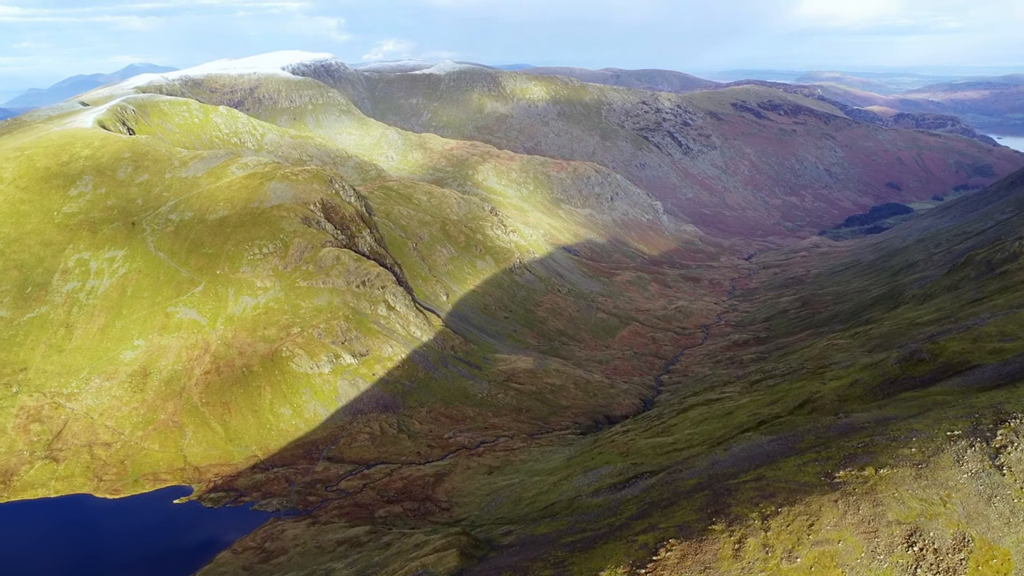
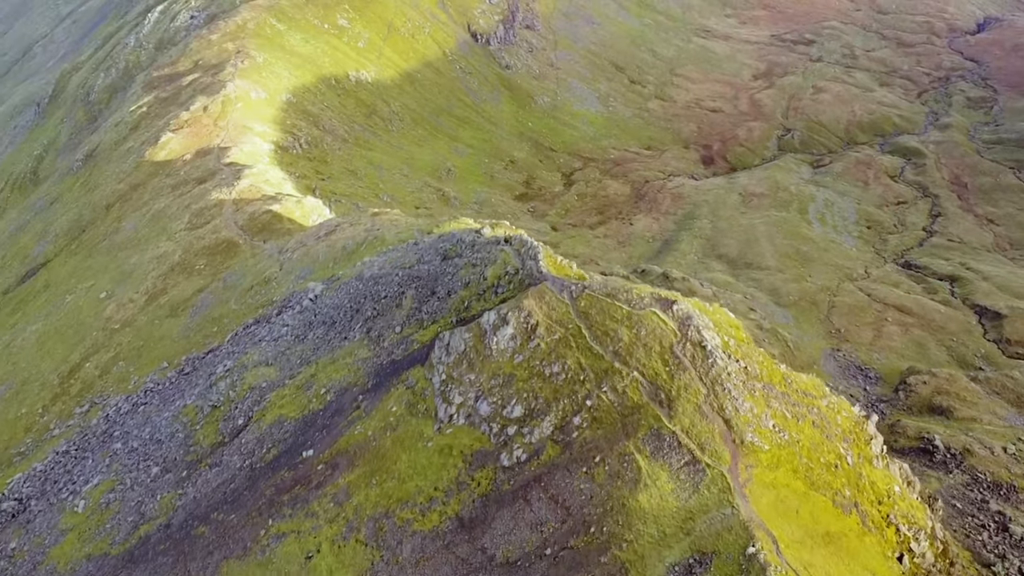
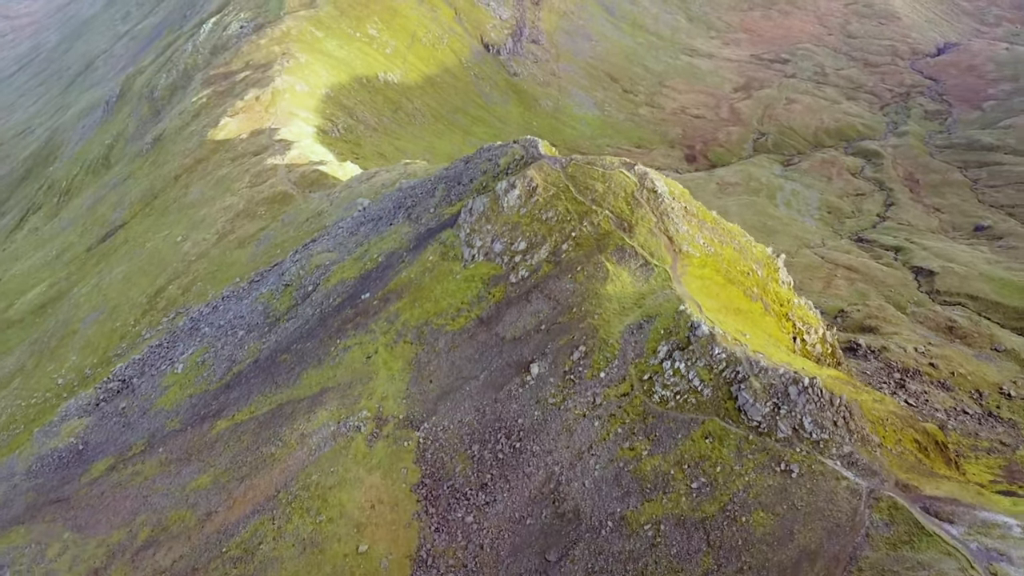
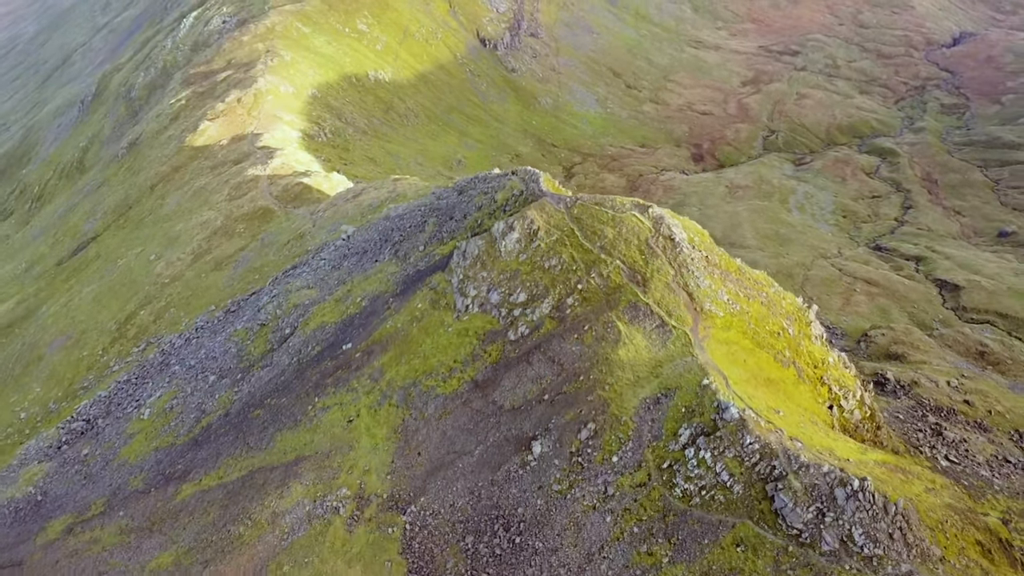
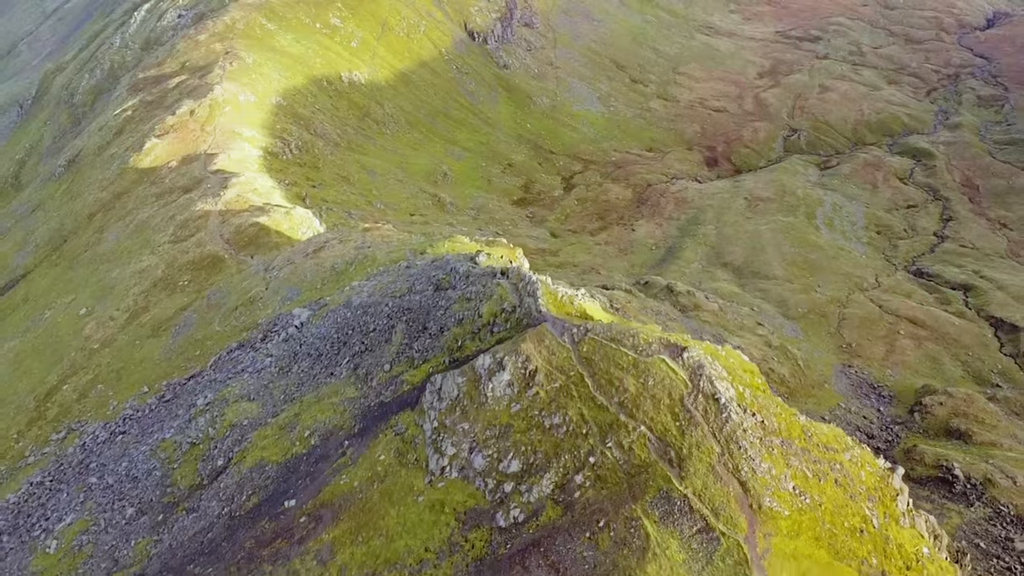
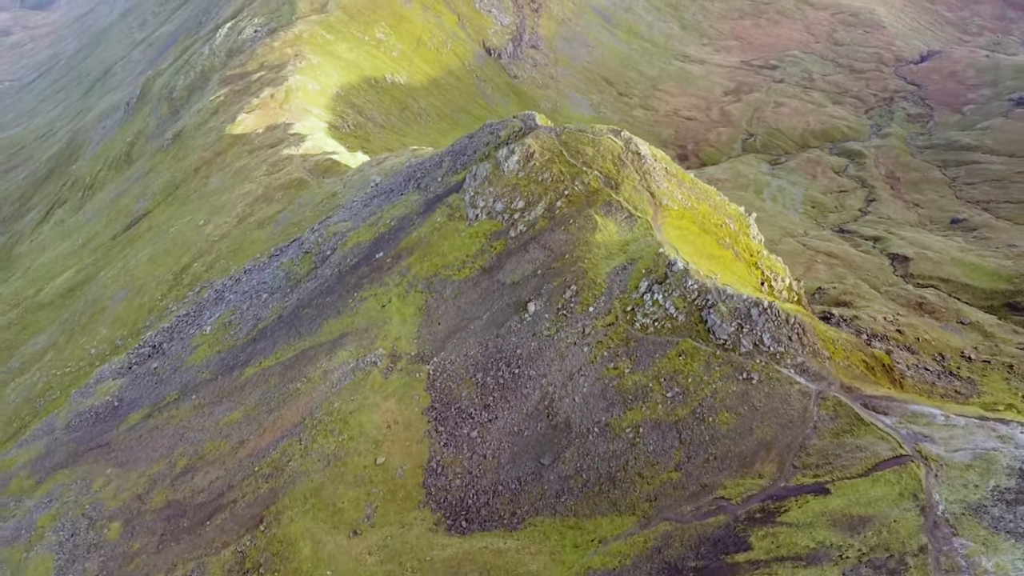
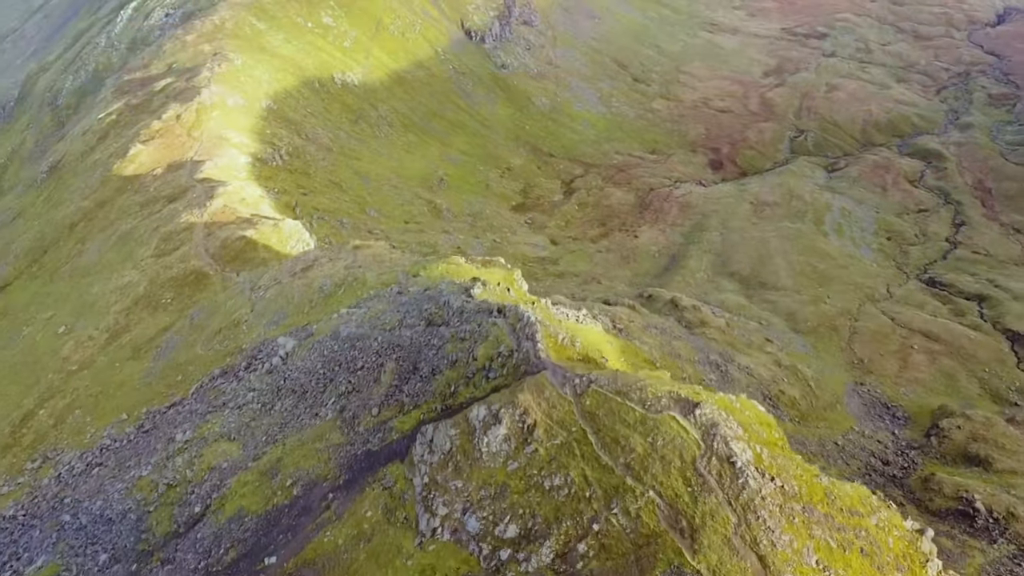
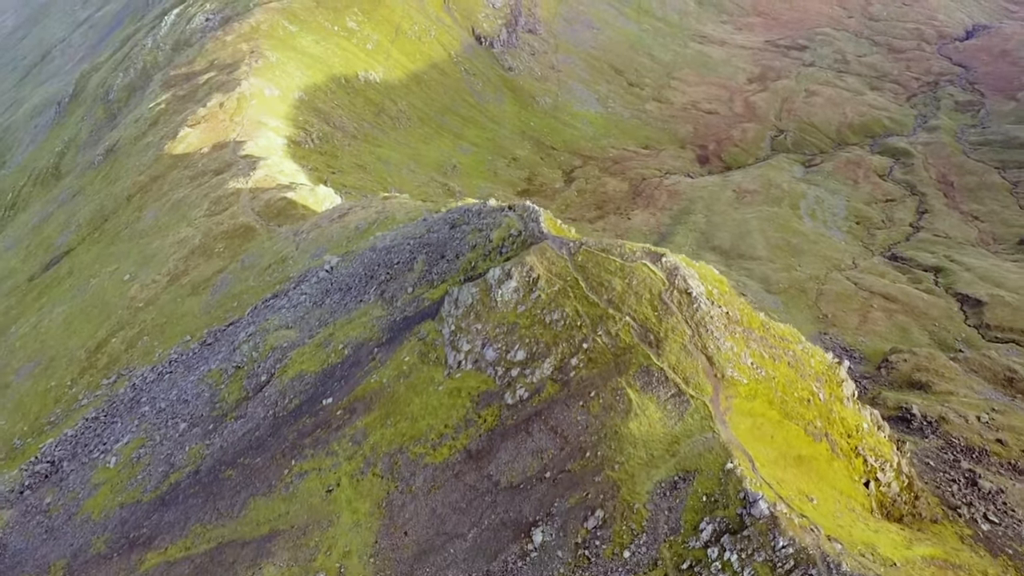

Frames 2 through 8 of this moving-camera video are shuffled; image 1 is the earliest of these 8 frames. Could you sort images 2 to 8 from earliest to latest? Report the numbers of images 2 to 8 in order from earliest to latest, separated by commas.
7, 5, 2, 8, 4, 3, 6
